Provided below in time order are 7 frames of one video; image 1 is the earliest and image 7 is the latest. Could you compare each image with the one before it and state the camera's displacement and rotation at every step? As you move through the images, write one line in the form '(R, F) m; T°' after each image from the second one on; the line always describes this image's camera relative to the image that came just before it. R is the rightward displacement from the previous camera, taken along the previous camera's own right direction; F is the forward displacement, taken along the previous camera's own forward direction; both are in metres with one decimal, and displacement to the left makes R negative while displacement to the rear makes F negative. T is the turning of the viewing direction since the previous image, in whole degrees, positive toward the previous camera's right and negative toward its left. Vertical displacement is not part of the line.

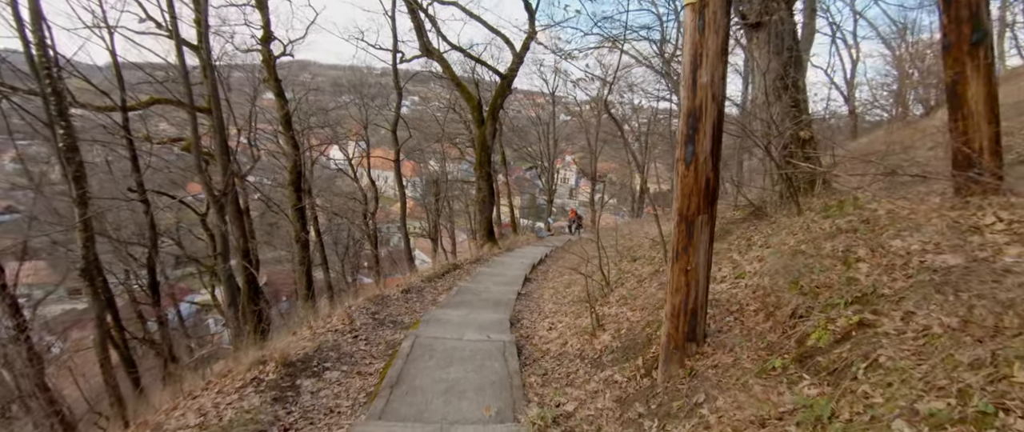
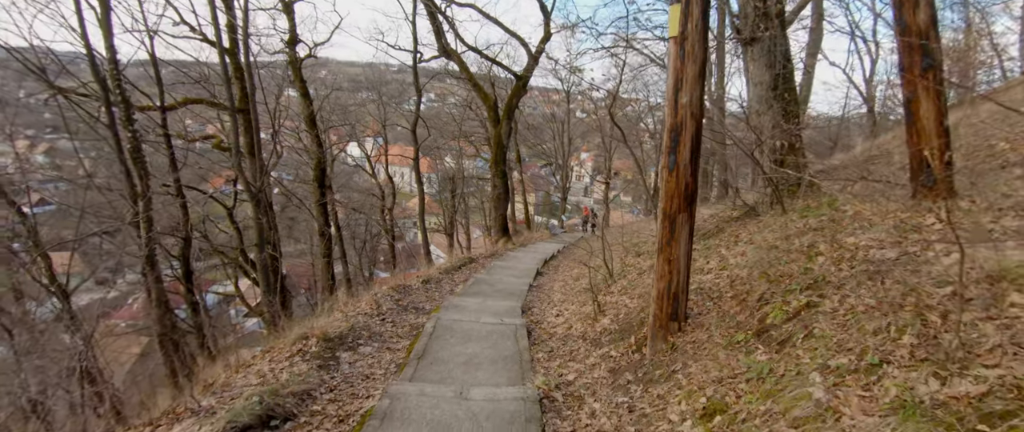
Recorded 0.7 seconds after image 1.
(0.0, -0.7) m; -2°
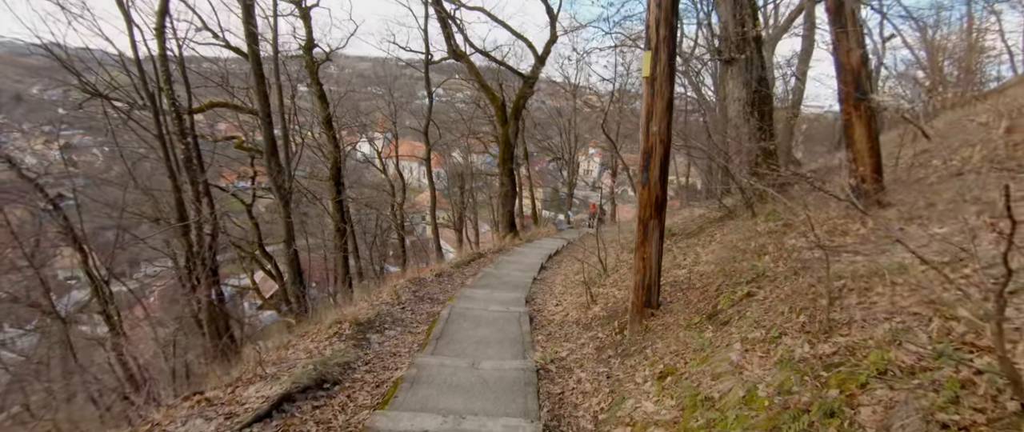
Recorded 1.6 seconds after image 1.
(0.0, -1.0) m; -1°
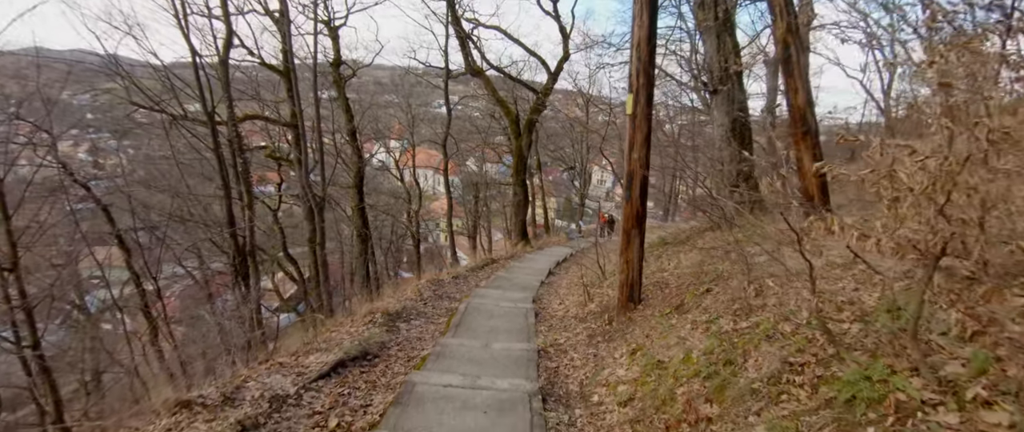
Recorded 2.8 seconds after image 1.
(+0.1, -1.2) m; -1°
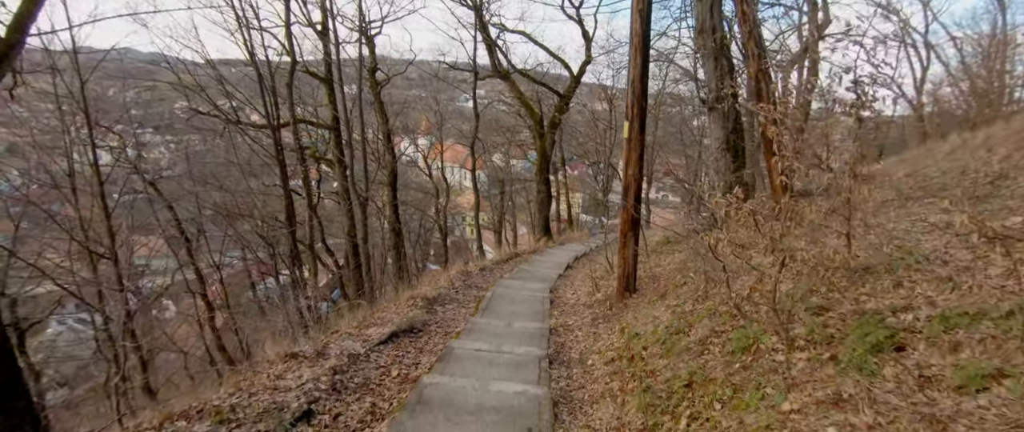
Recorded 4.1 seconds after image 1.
(+0.1, -1.5) m; -3°
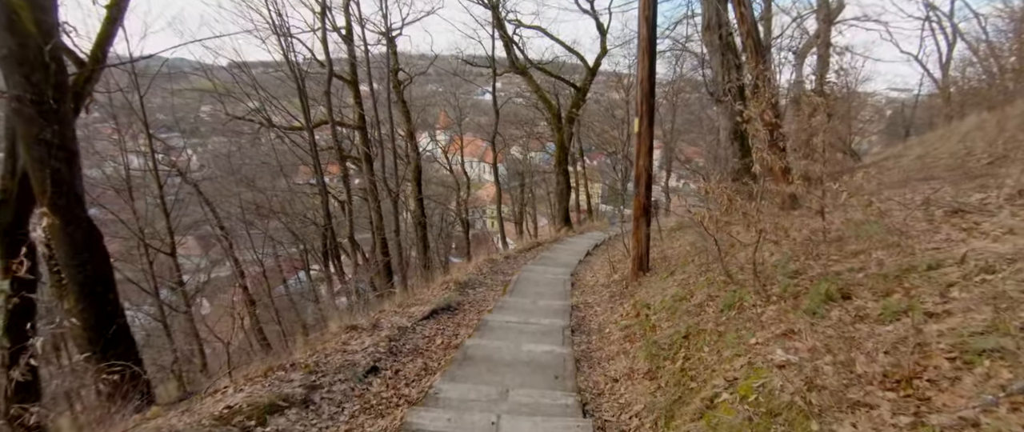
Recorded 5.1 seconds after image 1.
(-0.1, -0.9) m; -2°
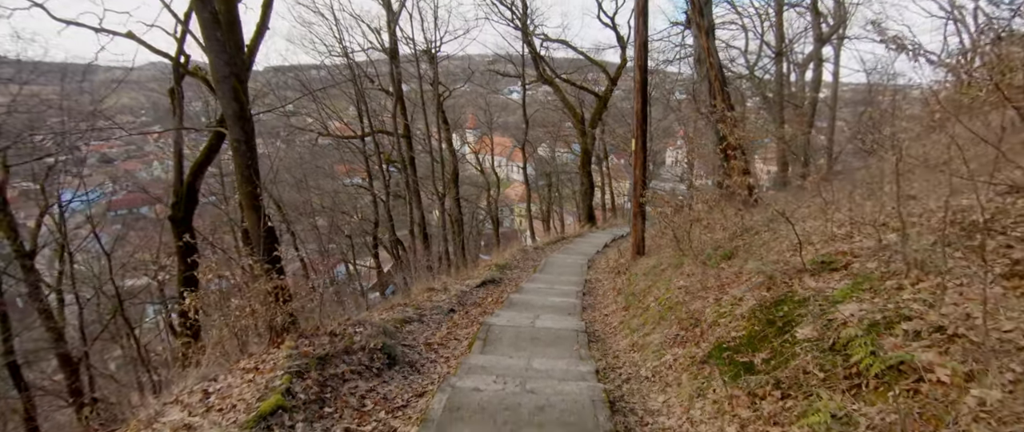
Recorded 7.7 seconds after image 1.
(0.0, -3.0) m; -3°
